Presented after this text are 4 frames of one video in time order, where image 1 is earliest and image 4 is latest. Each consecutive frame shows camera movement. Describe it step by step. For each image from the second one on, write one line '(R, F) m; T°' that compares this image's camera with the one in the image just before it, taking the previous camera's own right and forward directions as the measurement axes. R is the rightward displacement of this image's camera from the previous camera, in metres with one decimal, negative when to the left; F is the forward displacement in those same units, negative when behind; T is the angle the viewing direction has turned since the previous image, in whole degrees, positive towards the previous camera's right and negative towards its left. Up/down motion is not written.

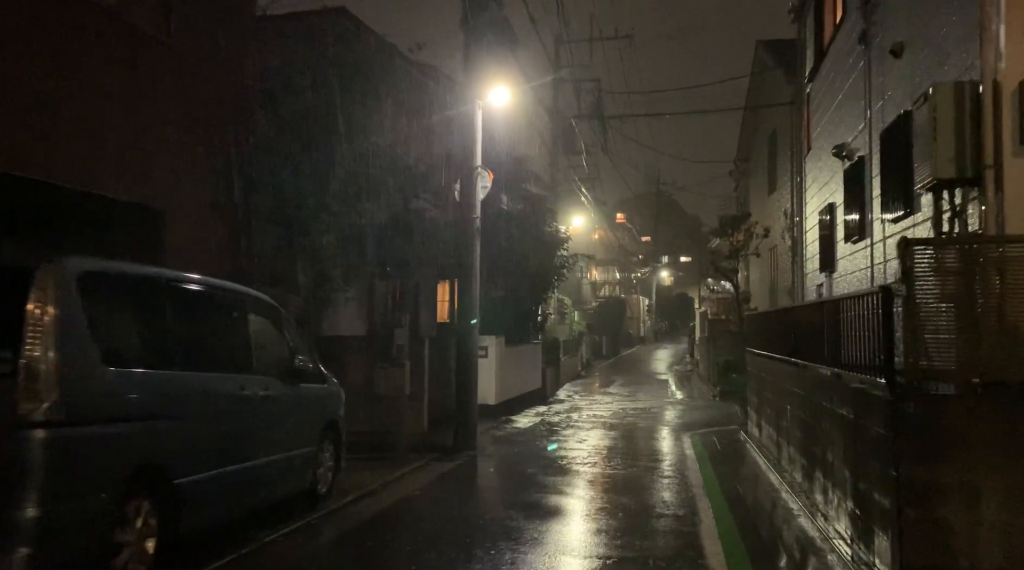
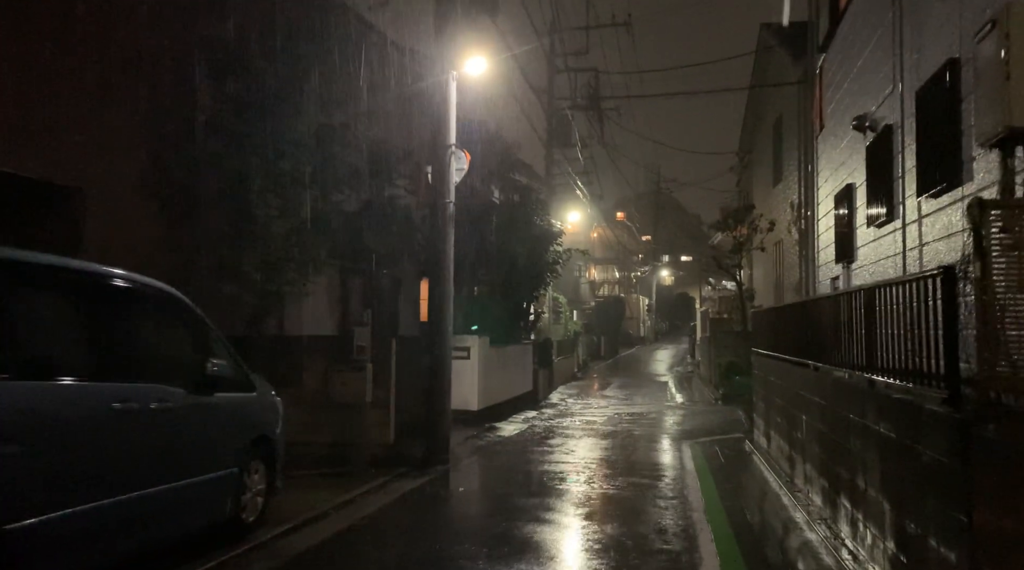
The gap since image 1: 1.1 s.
(+0.3, +1.4) m; 0°
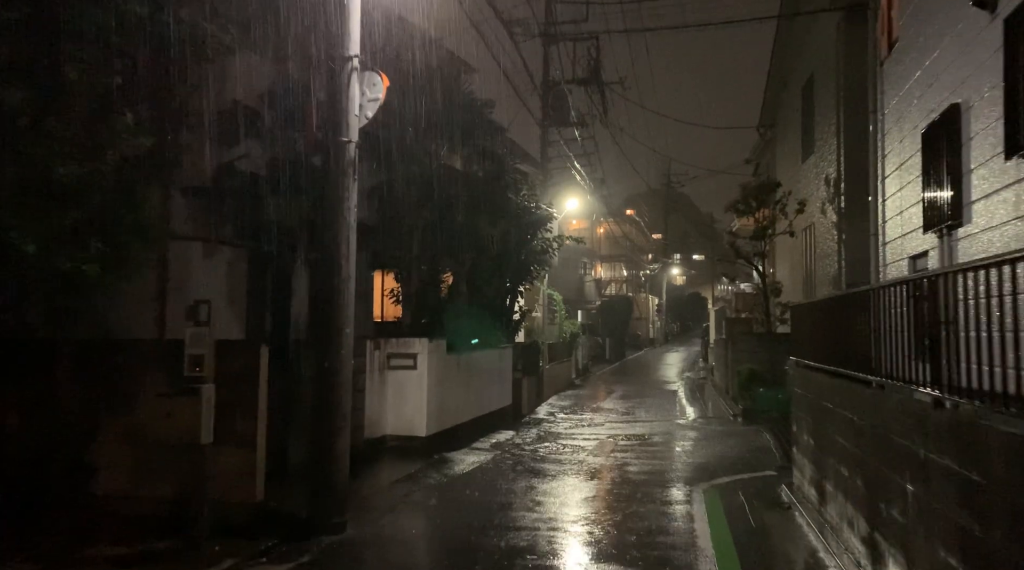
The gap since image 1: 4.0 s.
(+0.7, +3.8) m; -1°
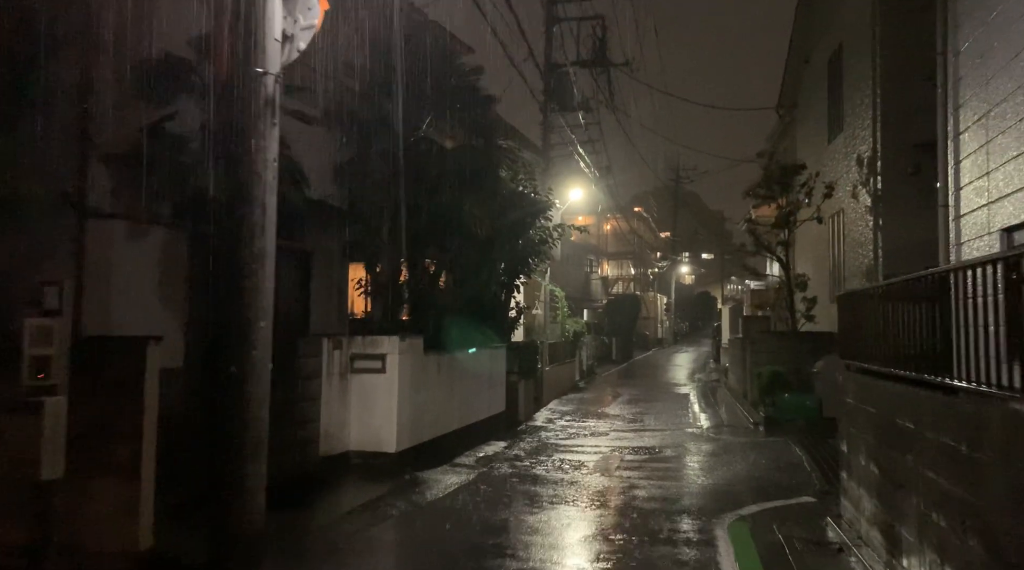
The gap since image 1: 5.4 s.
(+0.2, +2.0) m; 0°
